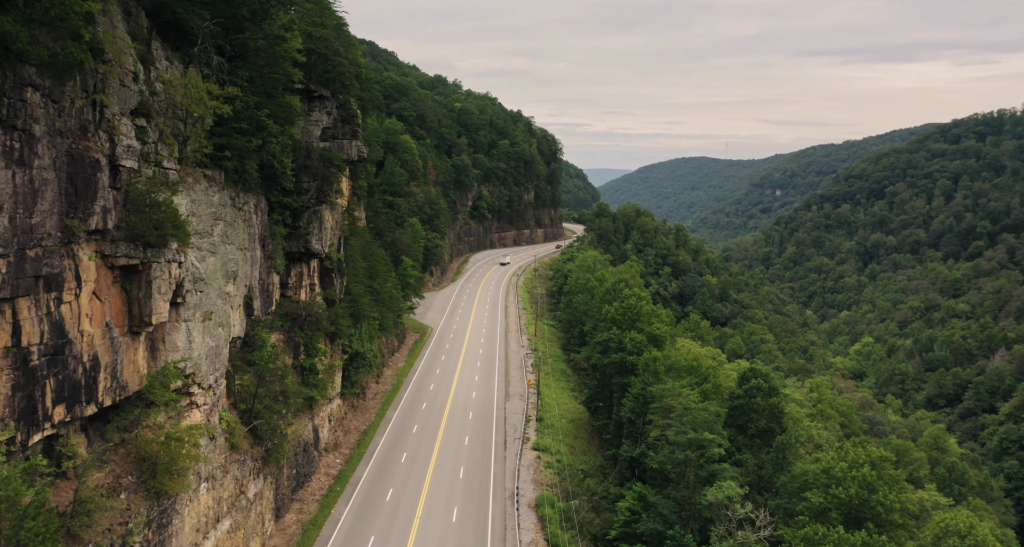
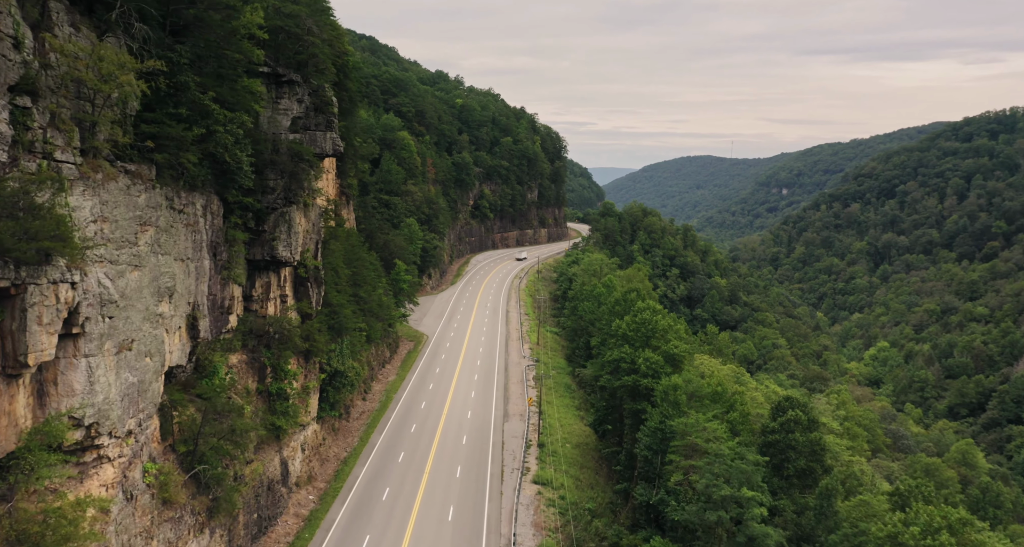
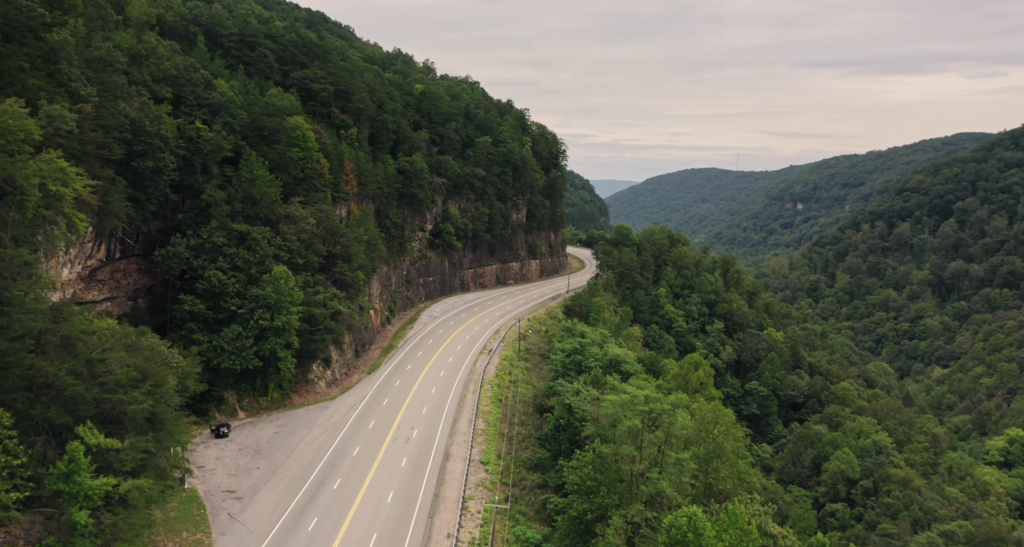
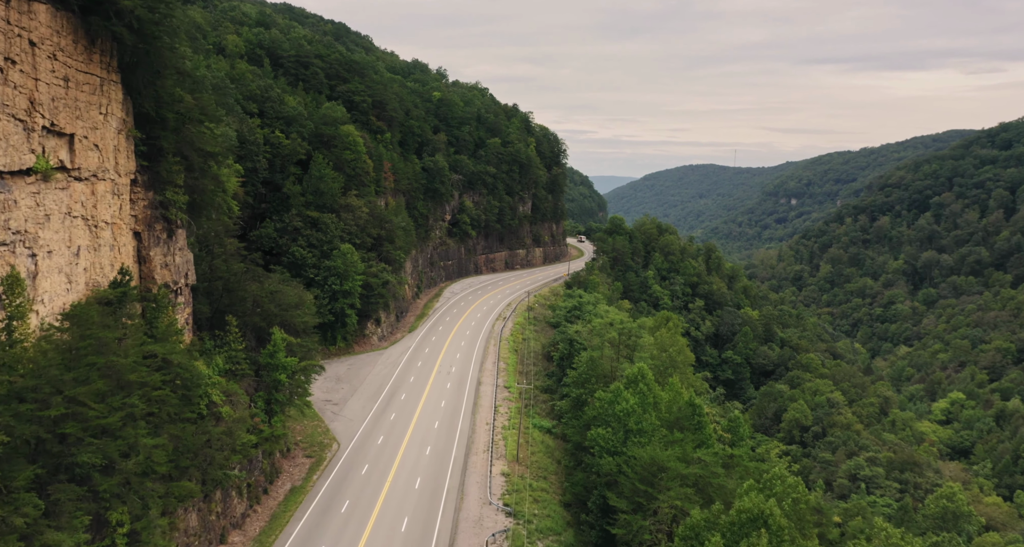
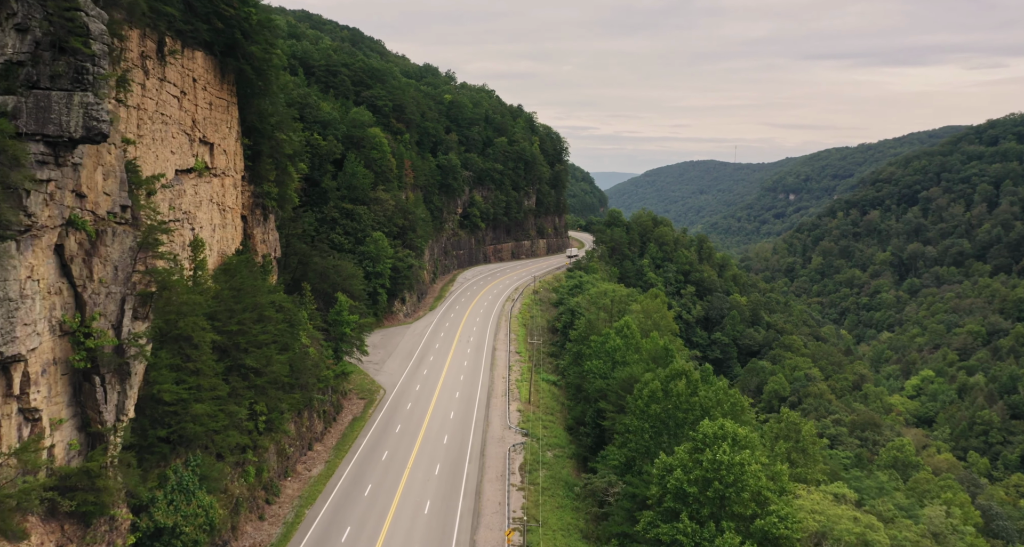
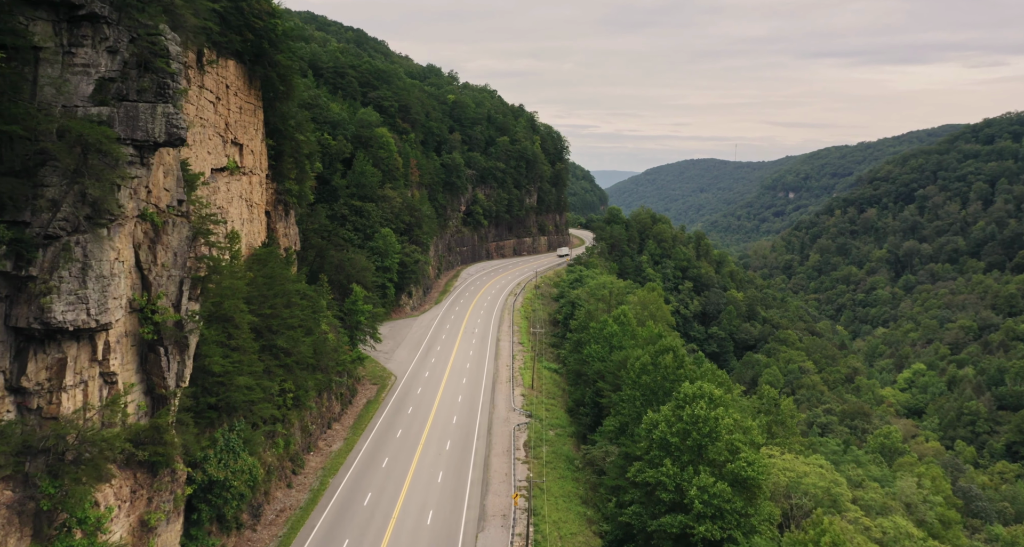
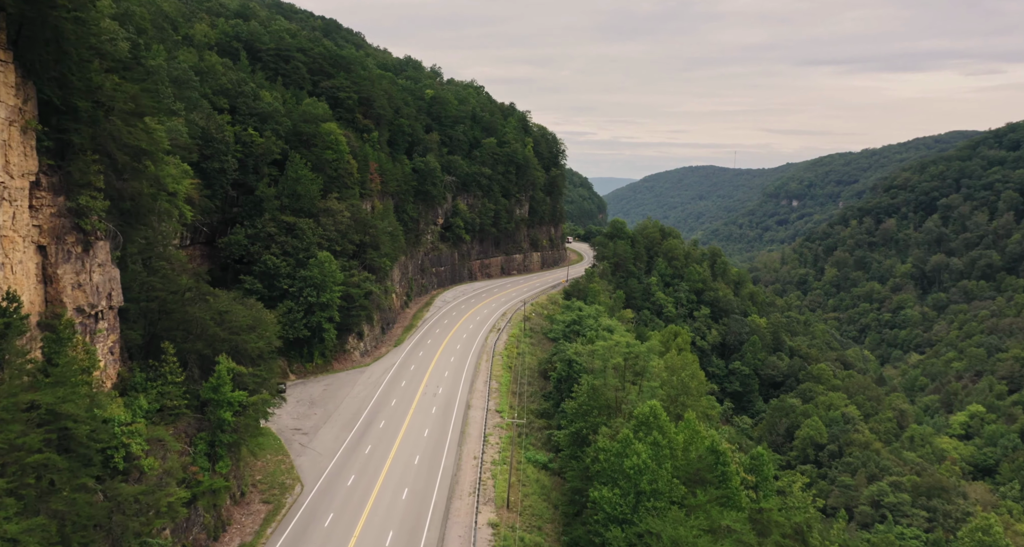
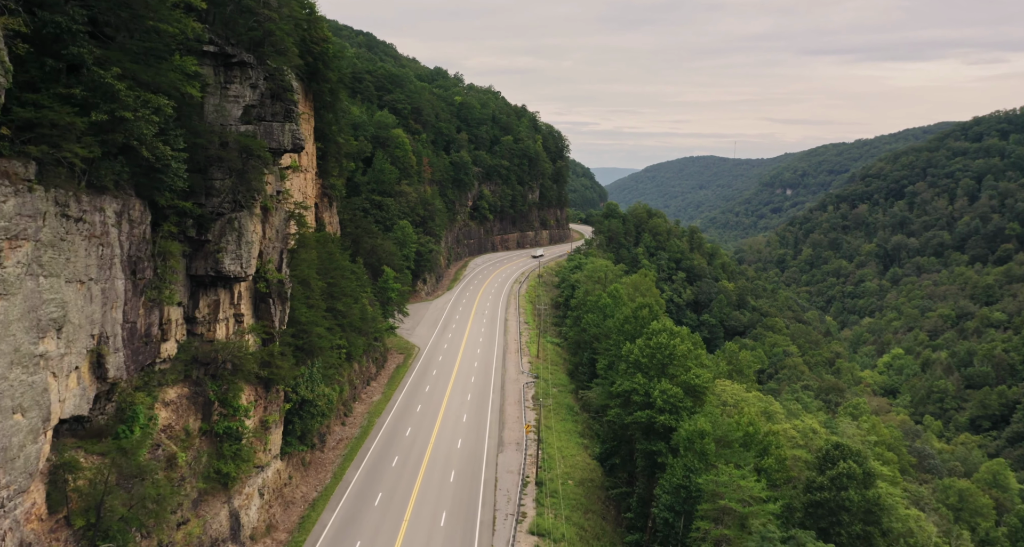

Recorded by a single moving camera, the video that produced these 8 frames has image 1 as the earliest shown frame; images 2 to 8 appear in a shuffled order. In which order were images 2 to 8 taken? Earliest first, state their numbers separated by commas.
2, 8, 6, 5, 4, 7, 3
